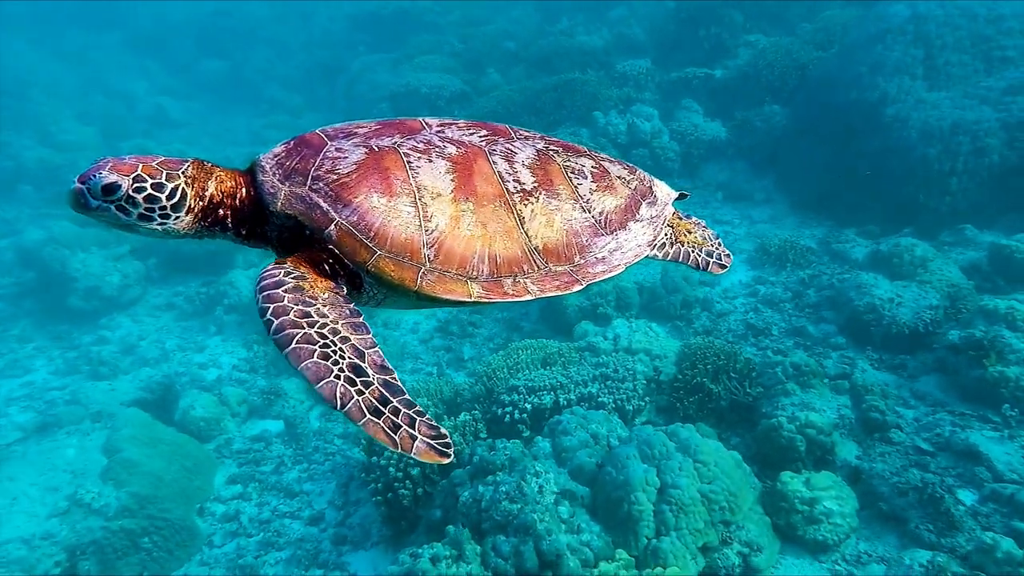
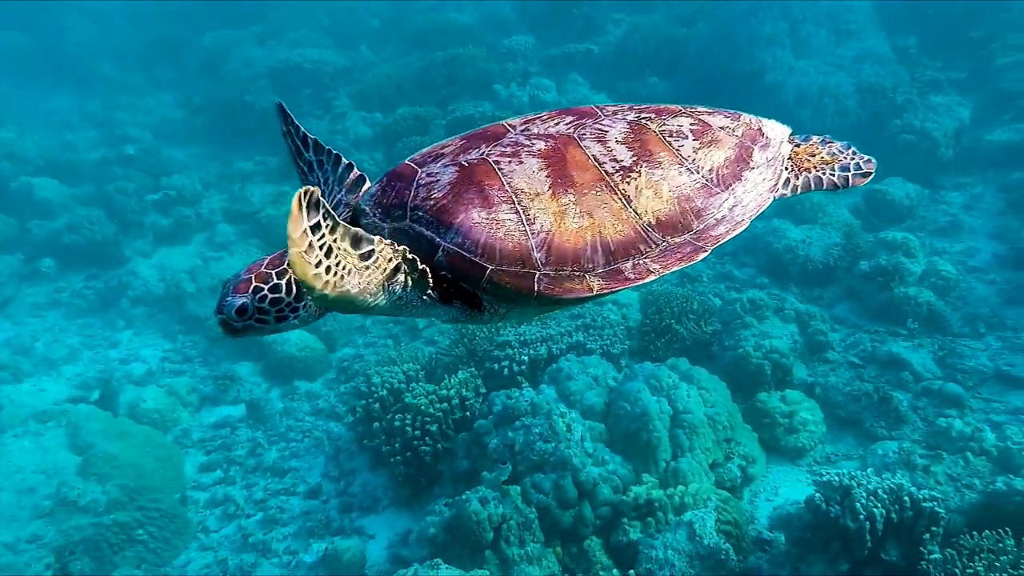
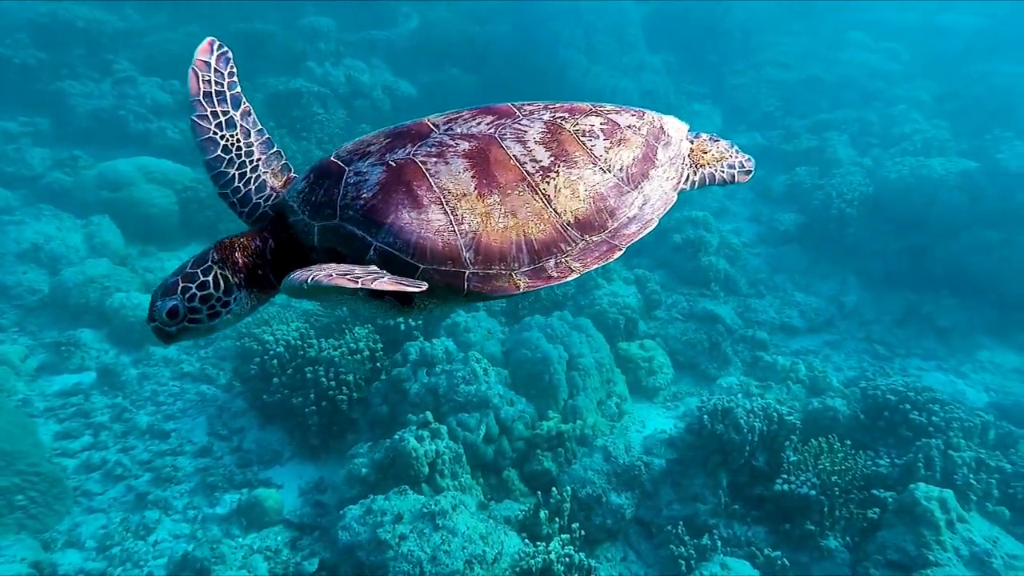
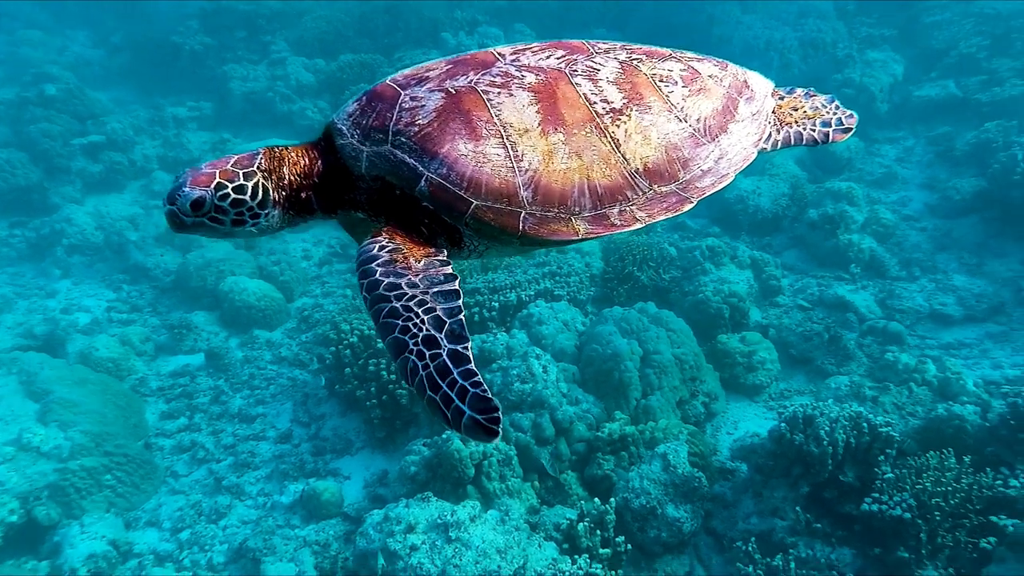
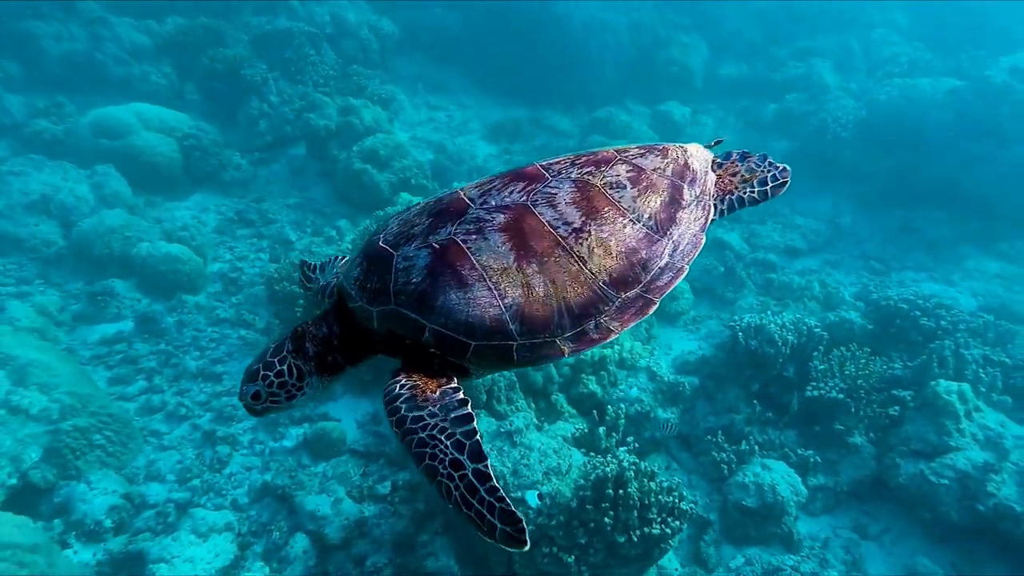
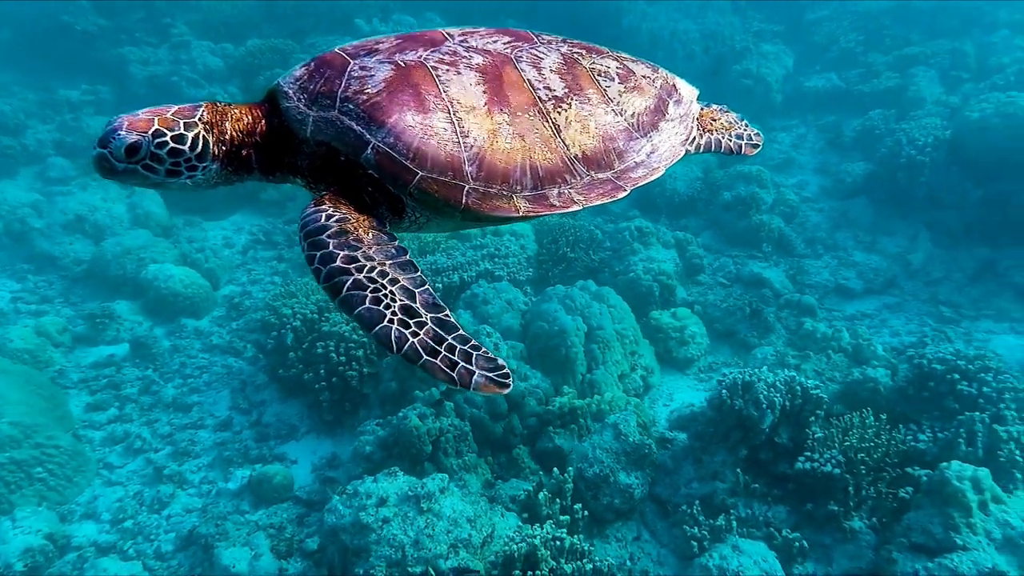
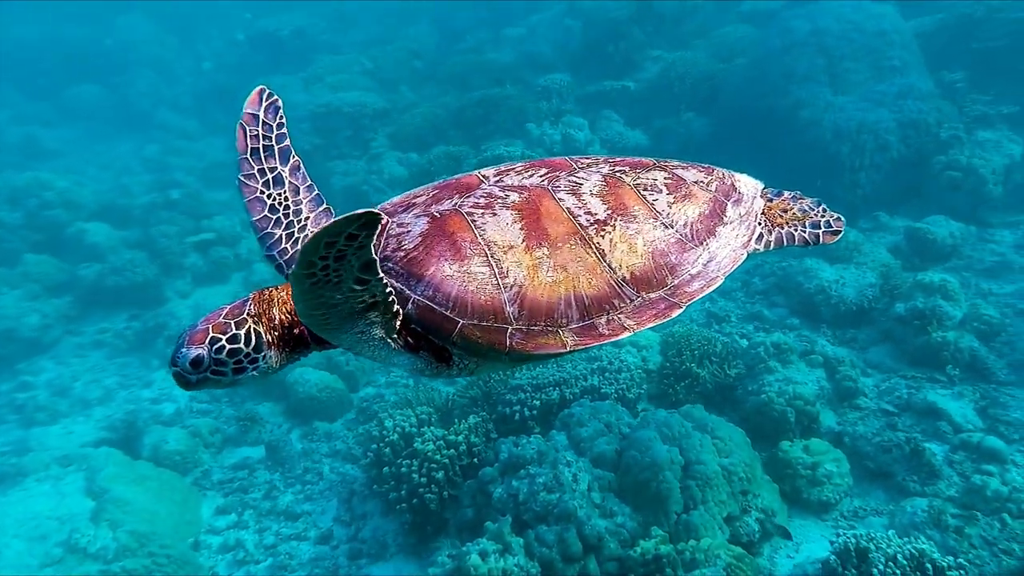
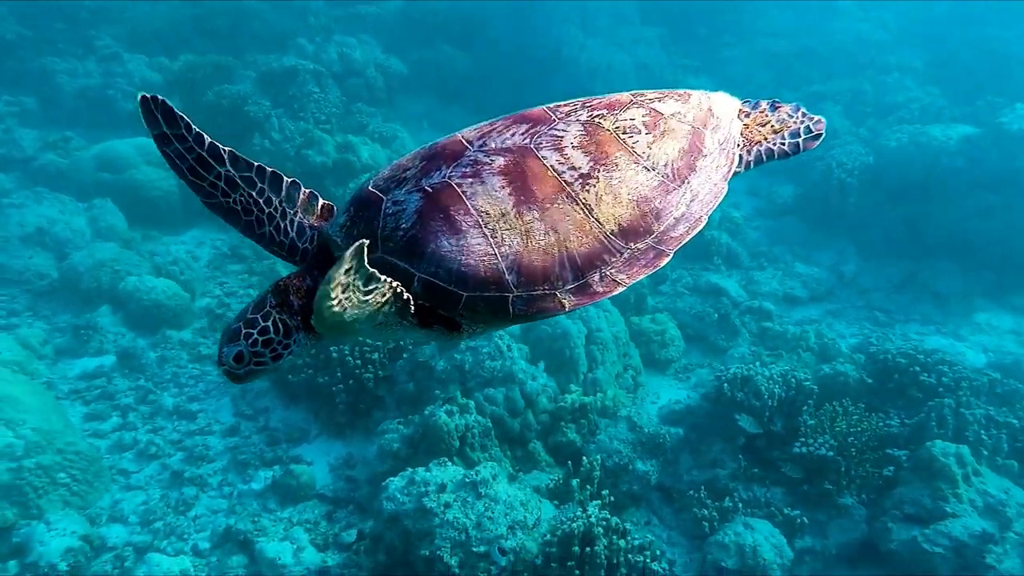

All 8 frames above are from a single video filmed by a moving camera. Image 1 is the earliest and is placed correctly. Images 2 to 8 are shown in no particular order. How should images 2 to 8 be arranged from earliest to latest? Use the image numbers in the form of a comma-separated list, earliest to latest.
7, 2, 4, 6, 3, 8, 5
